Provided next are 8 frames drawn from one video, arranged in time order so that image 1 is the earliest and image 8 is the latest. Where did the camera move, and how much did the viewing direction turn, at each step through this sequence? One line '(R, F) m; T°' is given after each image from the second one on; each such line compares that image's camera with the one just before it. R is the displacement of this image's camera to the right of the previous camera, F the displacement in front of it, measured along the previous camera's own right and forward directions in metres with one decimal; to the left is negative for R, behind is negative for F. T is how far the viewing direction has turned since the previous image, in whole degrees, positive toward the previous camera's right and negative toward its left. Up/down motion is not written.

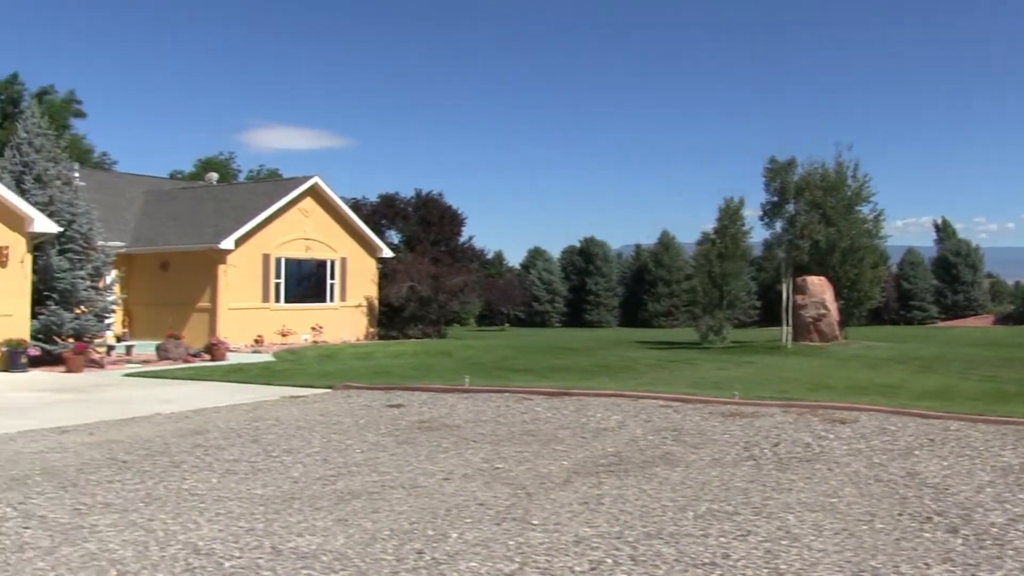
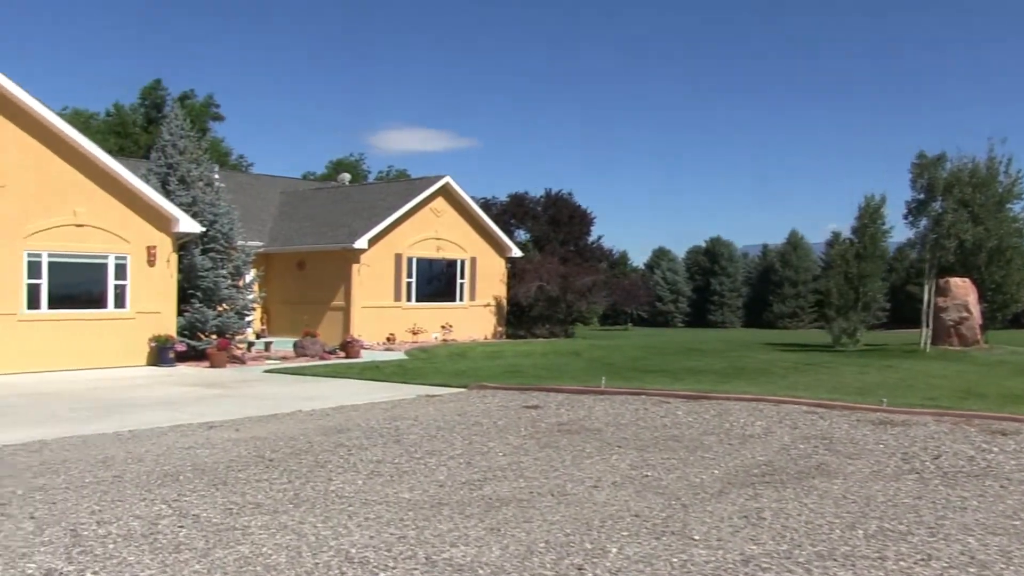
(-0.2, +0.2) m; -6°
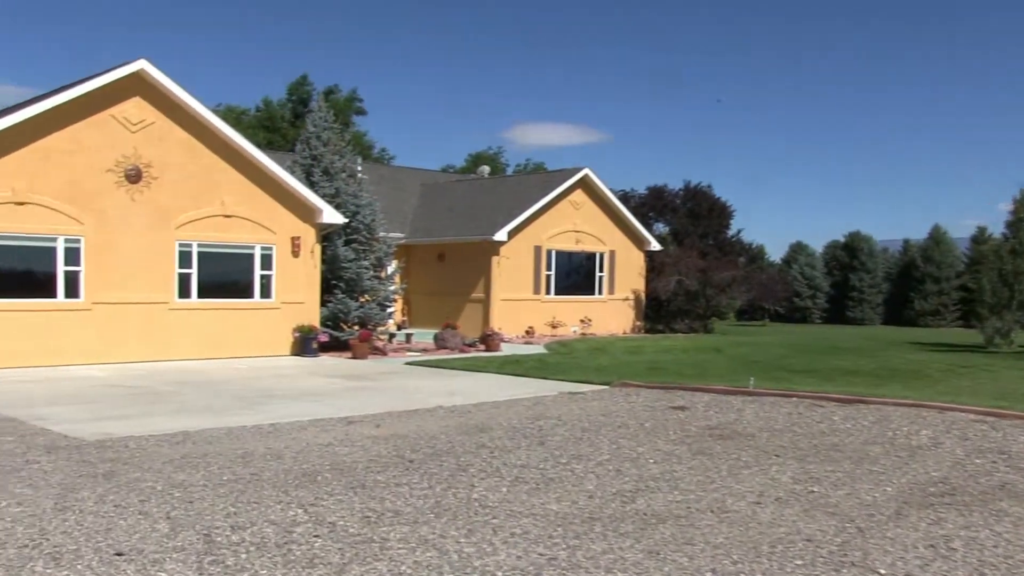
(-0.1, +0.5) m; -7°
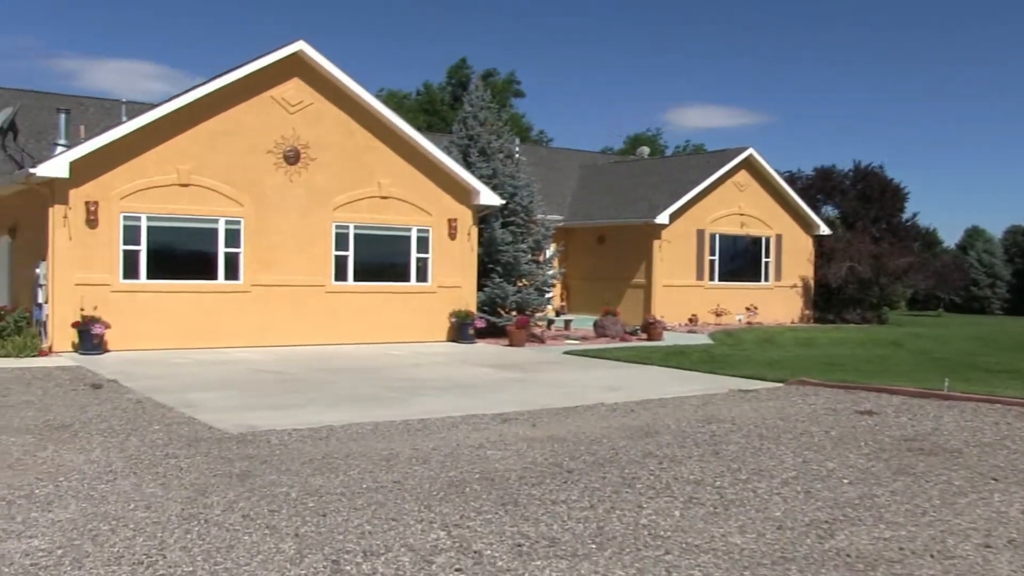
(-0.1, +0.9) m; -8°
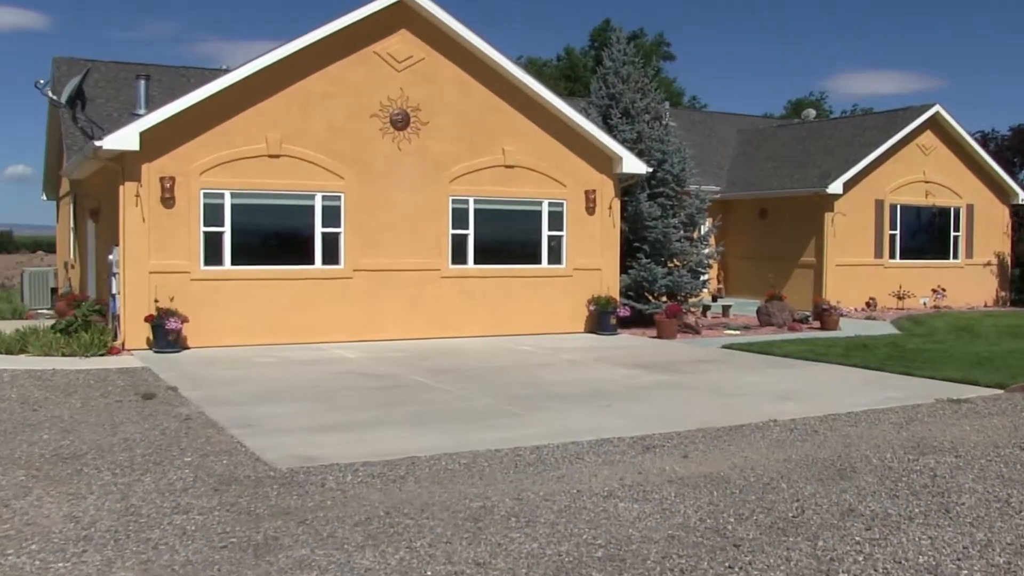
(+0.1, +2.3) m; -8°
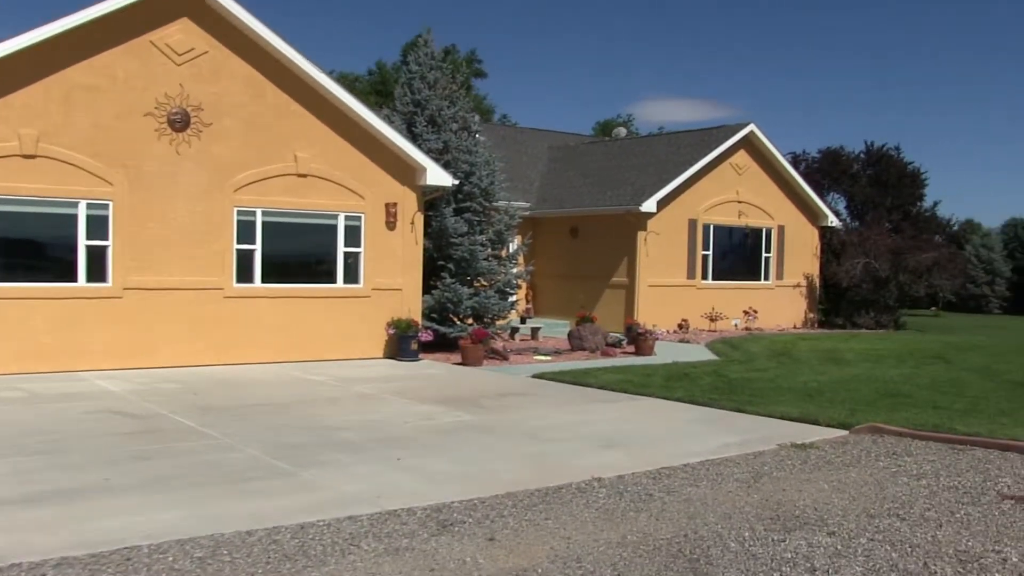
(+0.2, +1.7) m; +10°
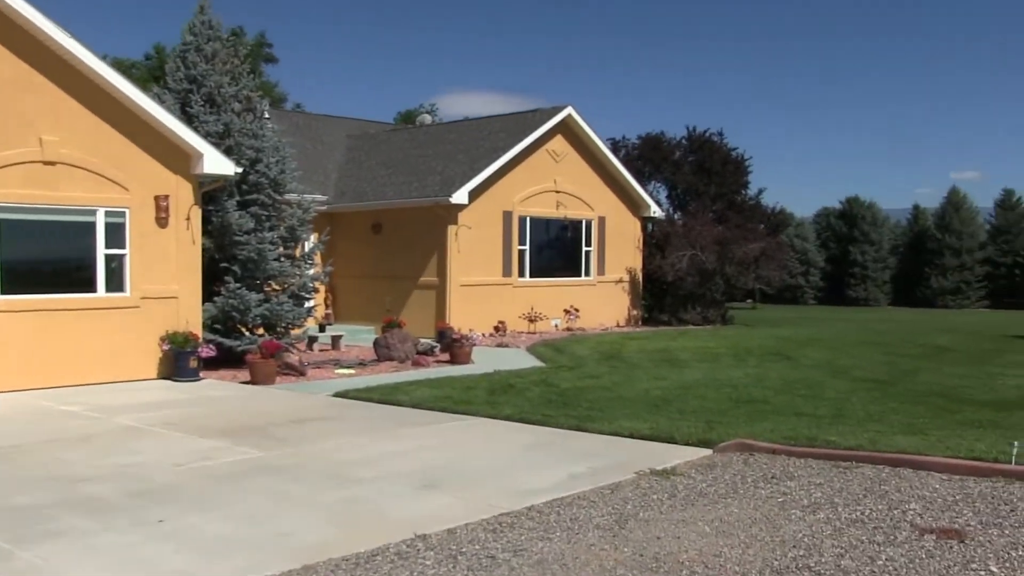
(+0.1, +1.9) m; +10°
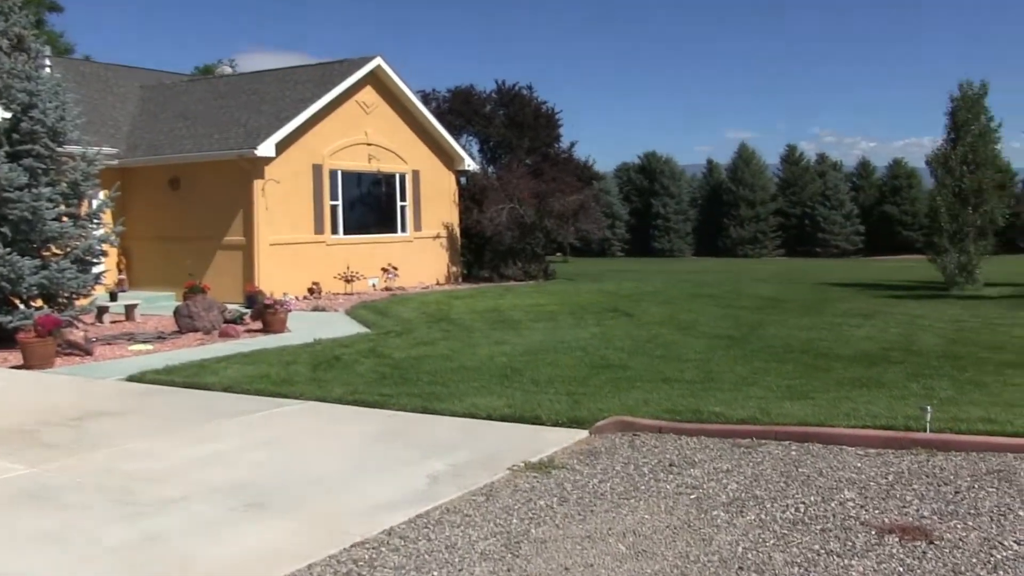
(-0.2, +1.5) m; +10°
